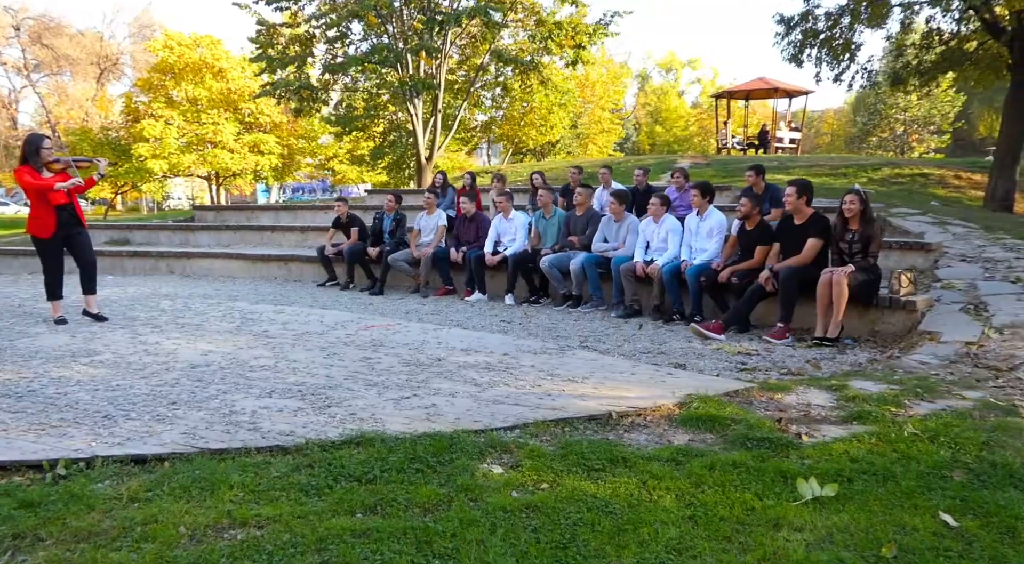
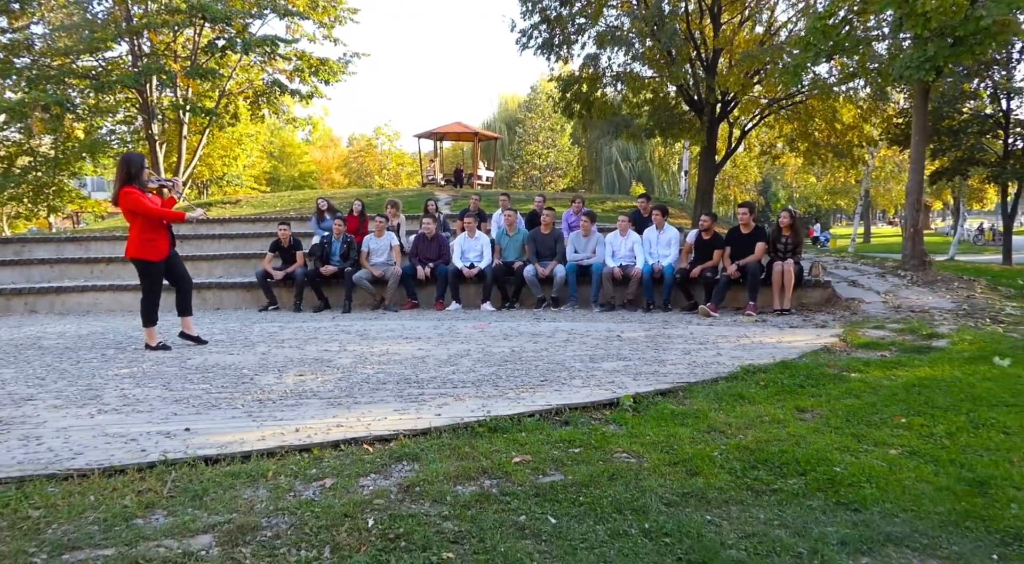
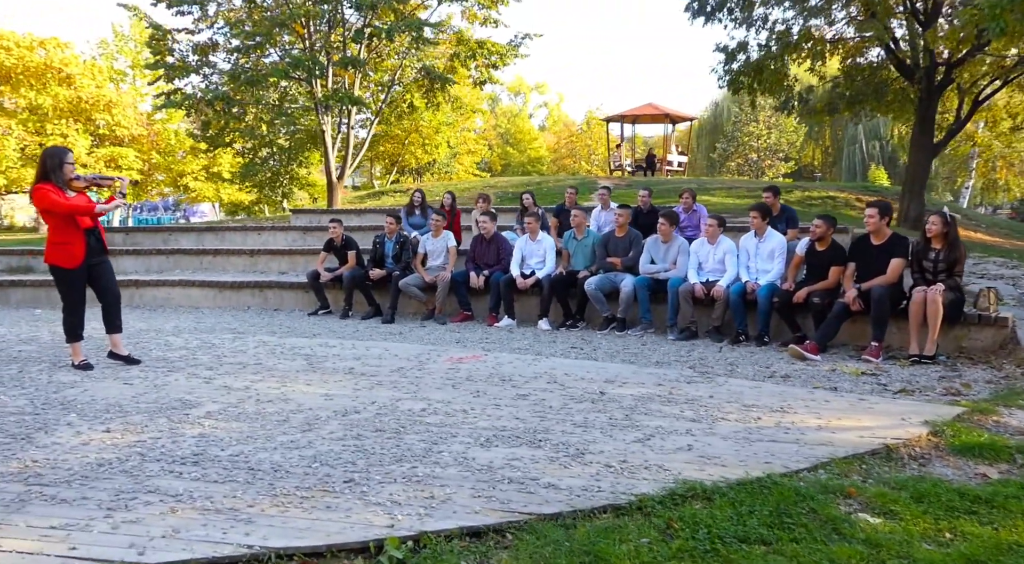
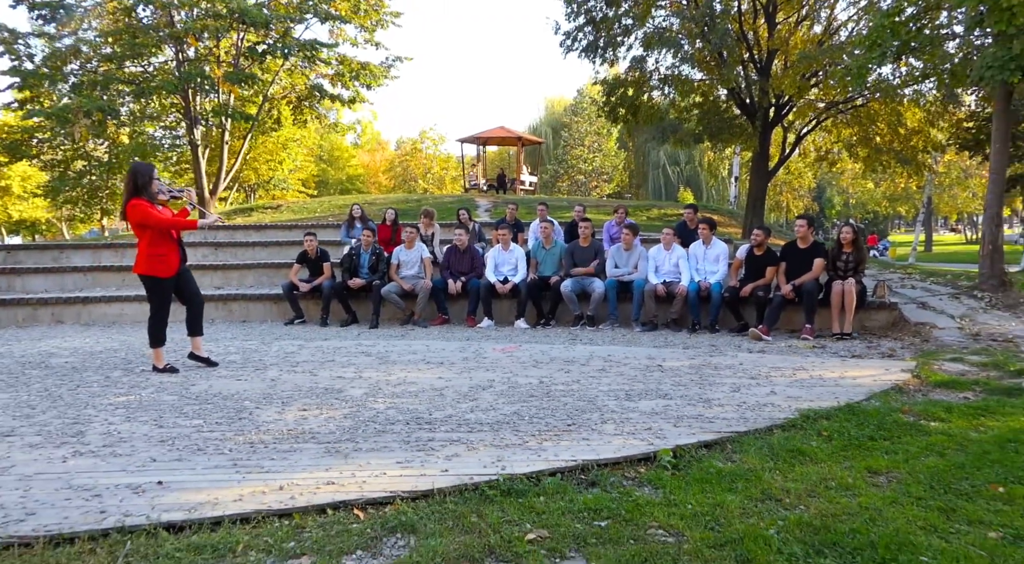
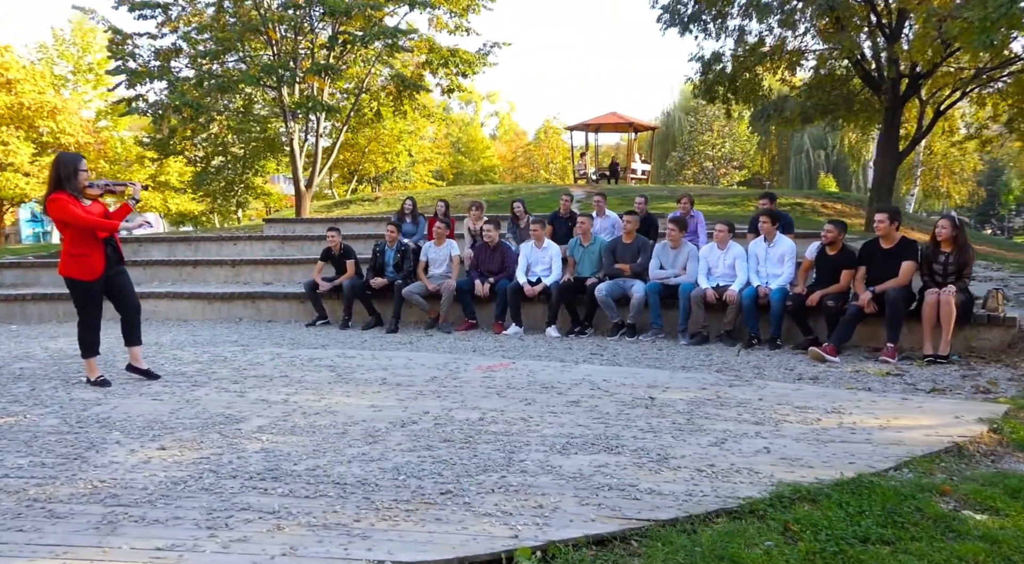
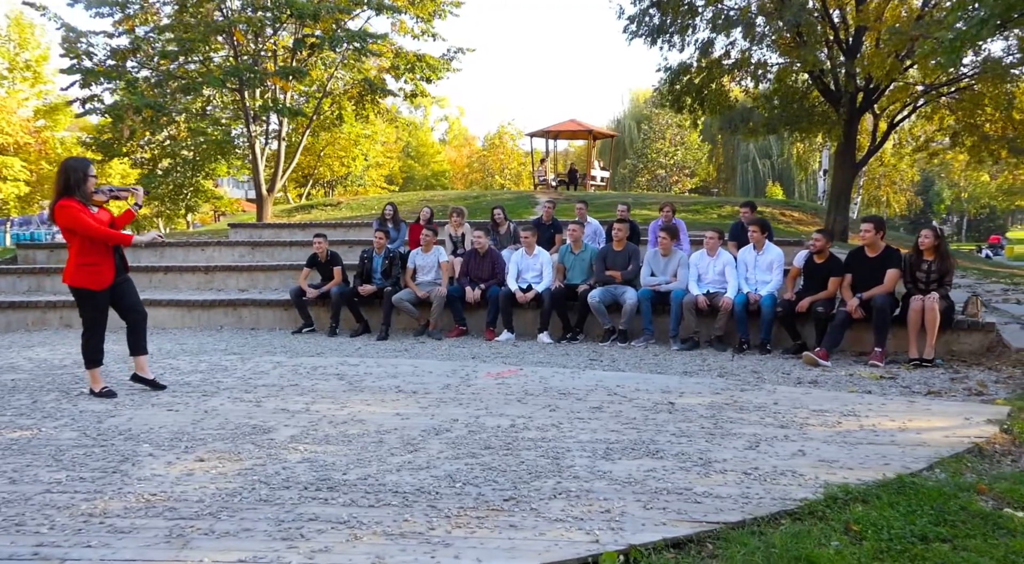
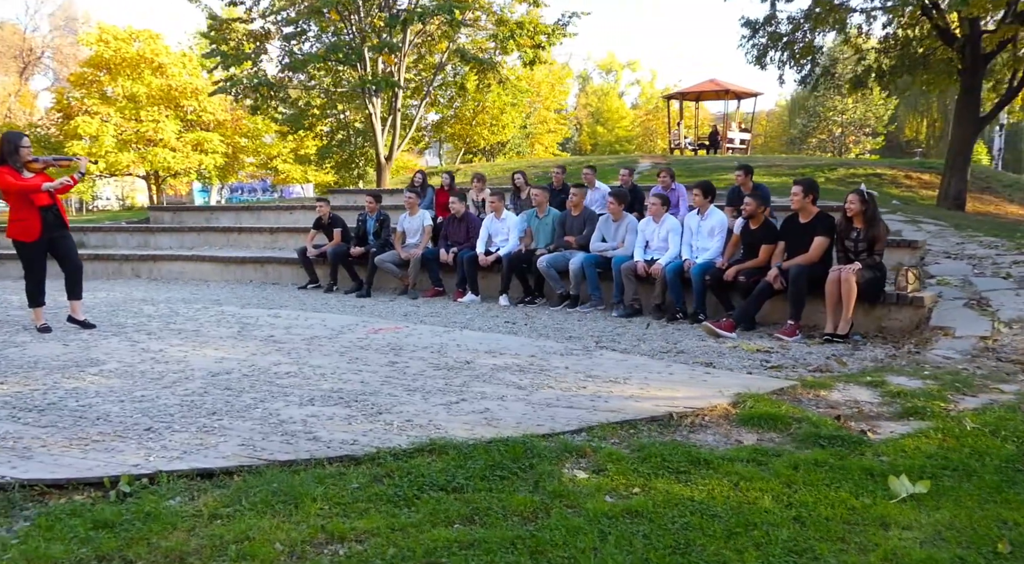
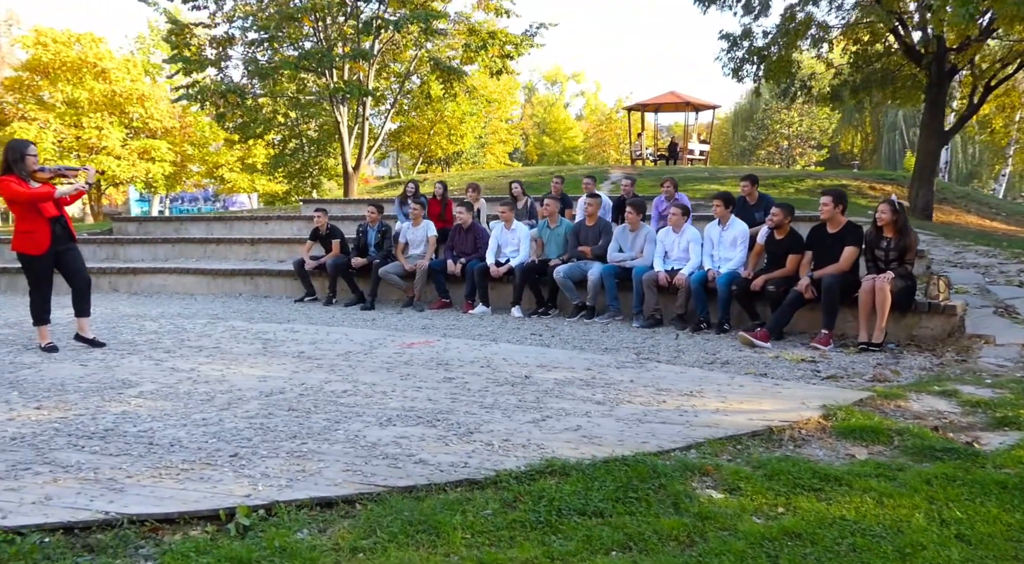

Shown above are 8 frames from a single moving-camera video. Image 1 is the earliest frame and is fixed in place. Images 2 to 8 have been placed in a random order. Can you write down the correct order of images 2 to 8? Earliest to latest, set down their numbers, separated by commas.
7, 8, 3, 5, 6, 4, 2
